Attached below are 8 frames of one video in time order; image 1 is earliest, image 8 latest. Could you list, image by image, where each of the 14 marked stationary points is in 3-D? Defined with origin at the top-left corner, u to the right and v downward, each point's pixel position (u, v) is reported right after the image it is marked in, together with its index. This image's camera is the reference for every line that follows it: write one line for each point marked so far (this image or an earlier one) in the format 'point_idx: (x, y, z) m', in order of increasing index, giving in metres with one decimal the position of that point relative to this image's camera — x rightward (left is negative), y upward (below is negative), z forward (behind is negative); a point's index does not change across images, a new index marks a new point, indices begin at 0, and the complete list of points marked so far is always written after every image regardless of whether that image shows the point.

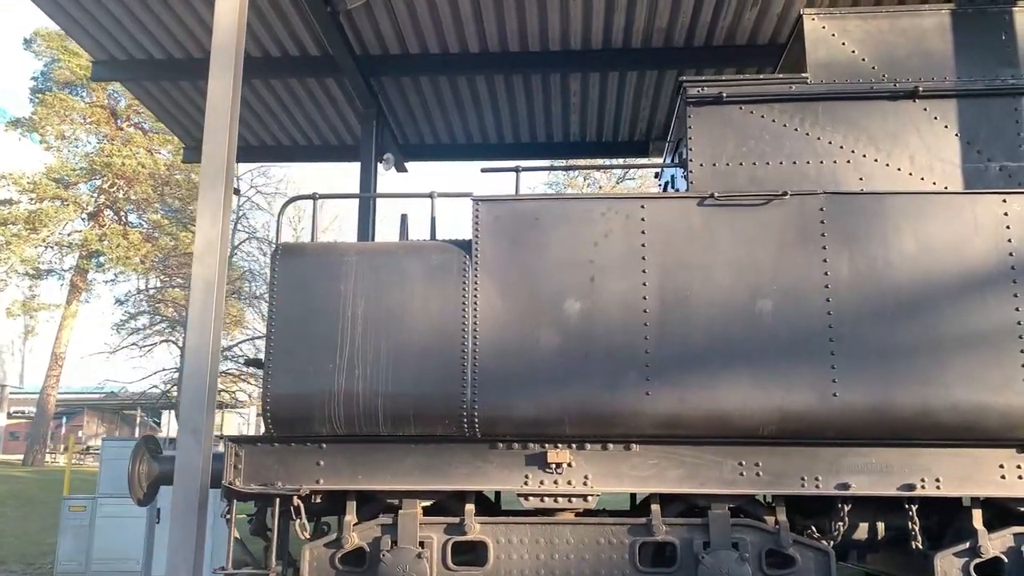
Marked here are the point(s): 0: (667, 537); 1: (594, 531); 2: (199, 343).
0: (+0.9, -1.4, +5.0) m
1: (+0.5, -1.4, +5.1) m
2: (-1.6, -0.3, +4.7) m
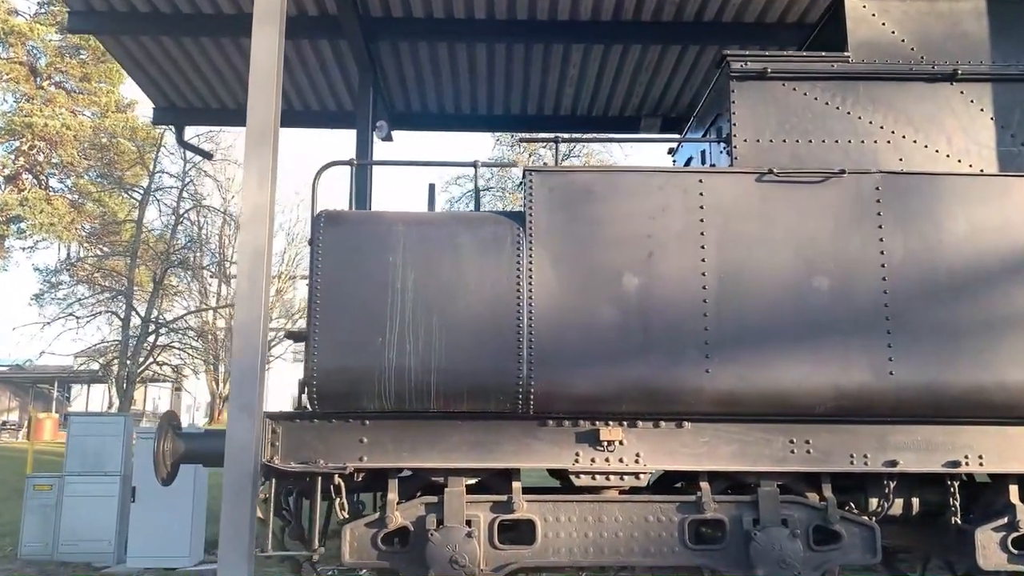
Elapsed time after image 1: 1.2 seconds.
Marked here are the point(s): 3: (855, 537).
0: (+1.2, -1.3, +5.0) m
1: (+0.7, -1.3, +5.0) m
2: (-1.3, -0.1, +4.4) m
3: (+1.9, -1.4, +5.0) m
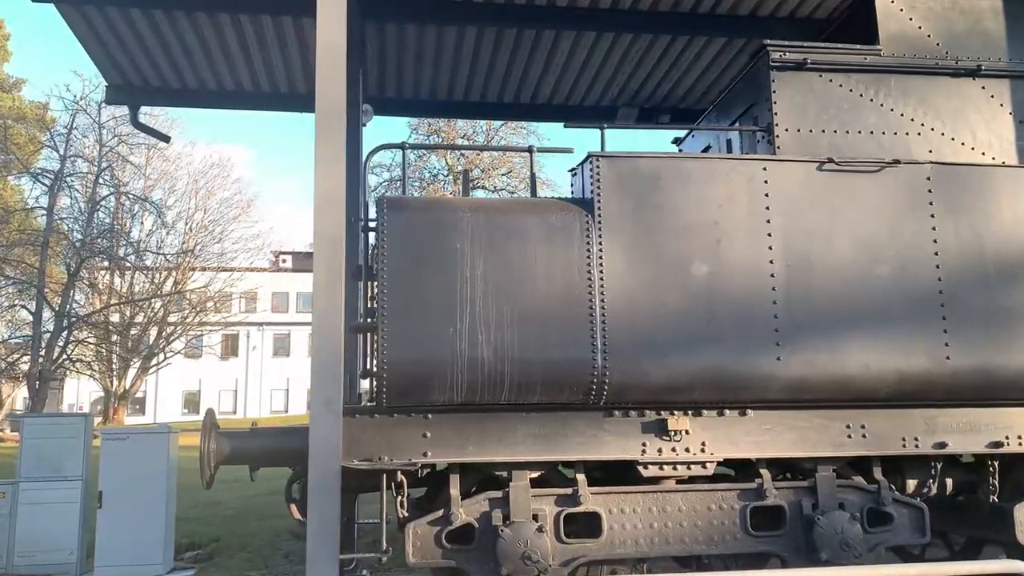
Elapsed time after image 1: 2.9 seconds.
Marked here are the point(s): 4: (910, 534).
0: (+1.5, -1.2, +5.0) m
1: (+1.1, -1.2, +5.0) m
2: (-0.9, -0.1, +4.2) m
3: (+2.3, -1.3, +5.2) m
4: (+2.3, -1.4, +5.1) m
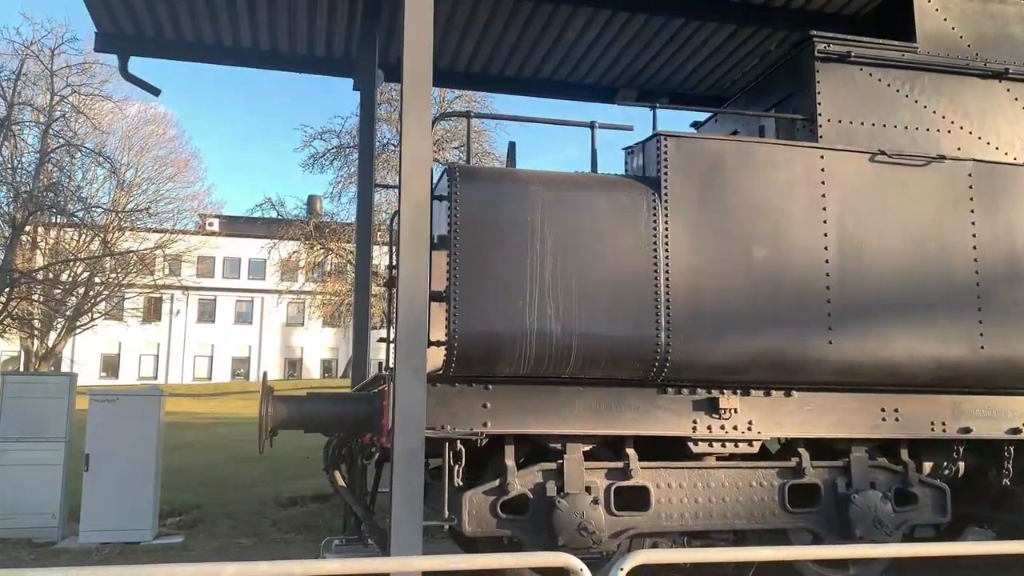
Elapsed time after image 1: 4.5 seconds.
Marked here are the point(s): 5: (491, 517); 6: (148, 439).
0: (+1.8, -1.1, +5.2) m
1: (+1.4, -1.1, +5.2) m
2: (-0.4, +0.1, +4.1) m
3: (+2.5, -1.3, +5.4) m
4: (+2.6, -1.4, +5.4) m
5: (-0.1, -1.2, +4.8) m
6: (-3.3, -1.4, +8.1) m
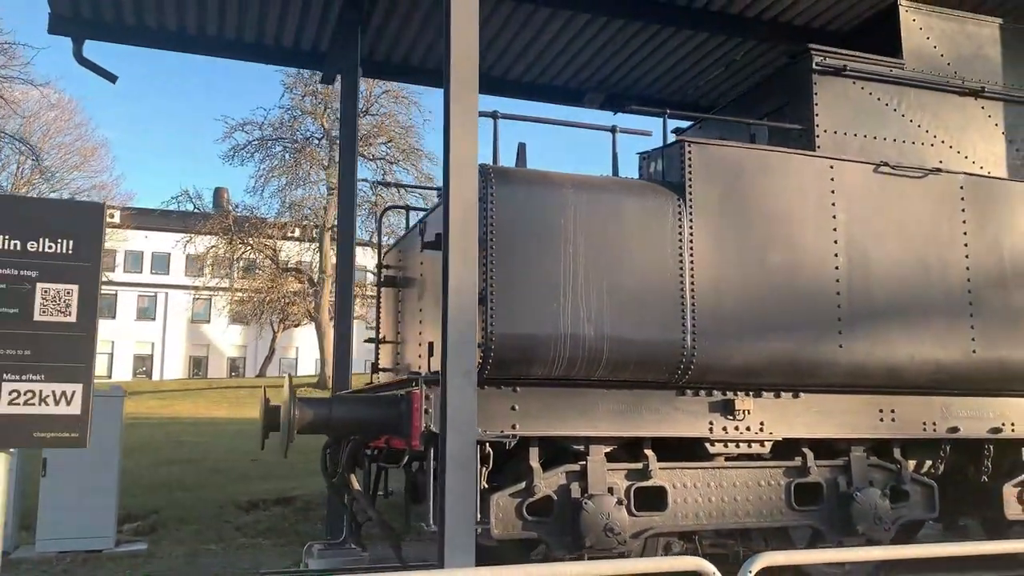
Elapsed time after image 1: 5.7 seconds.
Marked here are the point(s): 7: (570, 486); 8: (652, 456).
0: (+1.9, -1.2, +5.4) m
1: (+1.5, -1.1, +5.3) m
2: (-0.2, +0.1, +4.1) m
3: (+2.6, -1.3, +5.7) m
4: (+2.6, -1.4, +5.7) m
5: (0.0, -1.2, +4.8) m
6: (-3.5, -1.3, +7.7) m
7: (+0.3, -1.1, +4.9) m
8: (+0.8, -1.0, +5.0) m
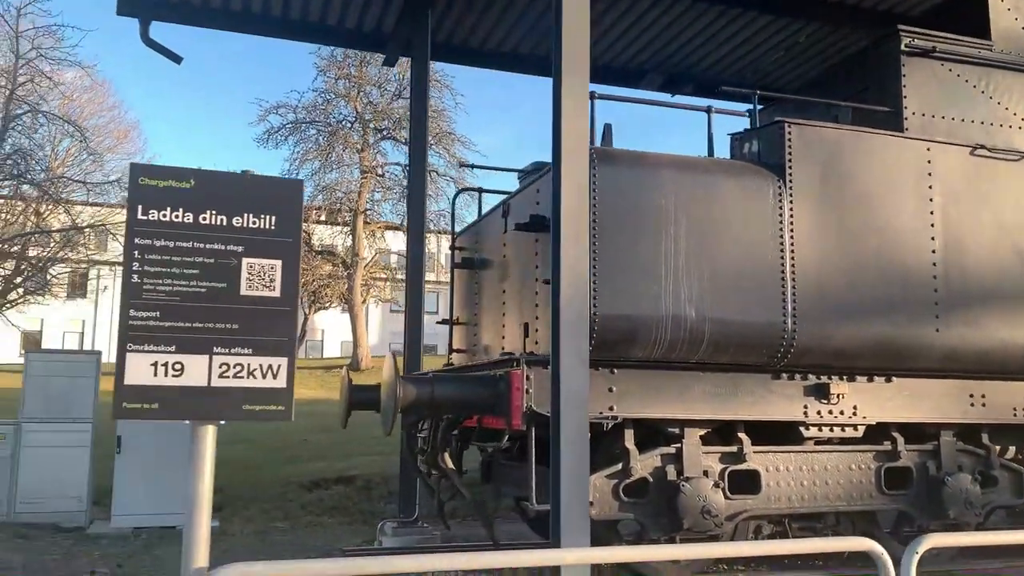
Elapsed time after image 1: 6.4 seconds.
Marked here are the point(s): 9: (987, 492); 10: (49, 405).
0: (+2.4, -1.1, +5.4) m
1: (+2.0, -1.0, +5.3) m
2: (+0.3, +0.2, +4.1) m
3: (+3.1, -1.2, +5.6) m
4: (+3.2, -1.3, +5.6) m
5: (+0.6, -1.1, +4.8) m
6: (-2.9, -1.1, +7.8) m
7: (+0.8, -1.0, +4.9) m
8: (+1.3, -0.9, +5.0) m
9: (+3.0, -1.3, +5.6) m
10: (-4.0, -1.0, +7.7) m
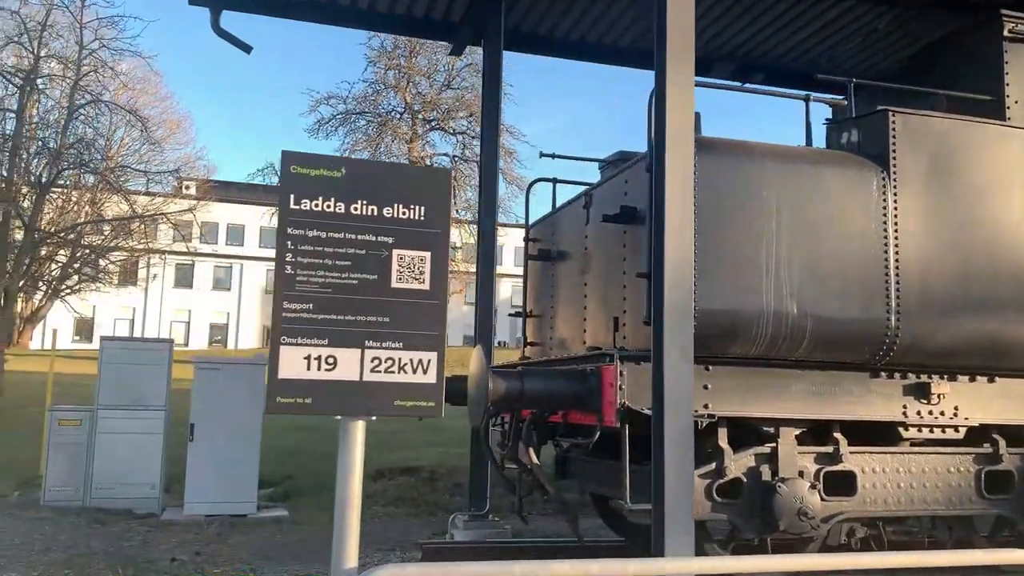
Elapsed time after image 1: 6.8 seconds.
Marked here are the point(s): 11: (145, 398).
0: (+2.9, -1.0, +5.2) m
1: (+2.5, -1.0, +5.1) m
2: (+0.8, +0.2, +3.9) m
3: (+3.7, -1.2, +5.4) m
4: (+3.7, -1.3, +5.4) m
5: (+1.0, -1.1, +4.7) m
6: (-2.3, -1.1, +7.8) m
7: (+1.3, -1.0, +4.7) m
8: (+1.8, -0.8, +4.9) m
9: (+3.5, -1.3, +5.3) m
10: (-3.4, -0.9, +7.8) m
11: (-3.2, -1.0, +7.8) m
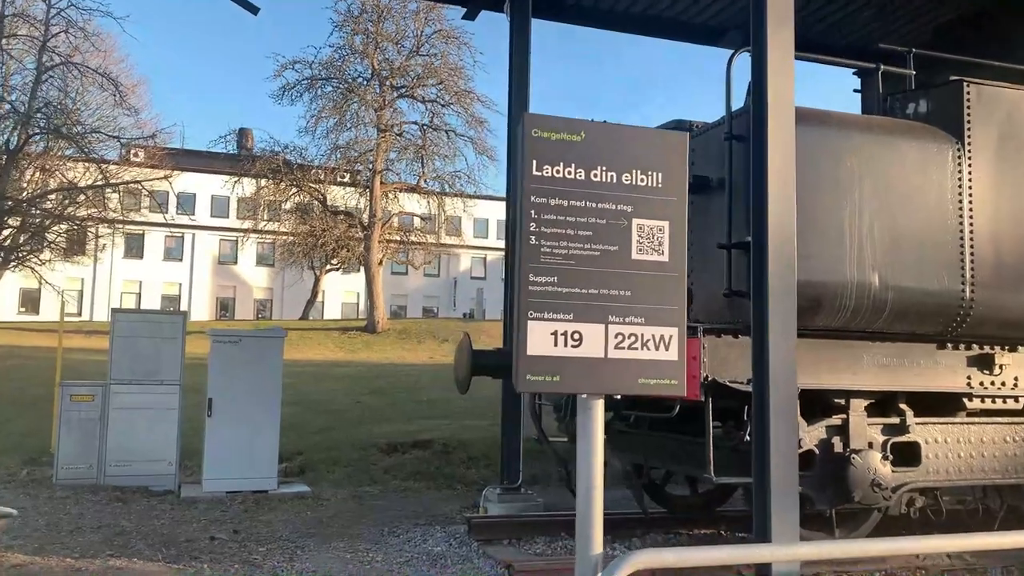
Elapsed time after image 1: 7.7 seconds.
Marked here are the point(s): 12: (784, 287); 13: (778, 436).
0: (+3.3, -0.9, +5.3) m
1: (+2.9, -0.8, +5.2) m
2: (+1.2, +0.3, +3.9) m
3: (+4.0, -1.0, +5.5) m
4: (+4.0, -1.1, +5.5) m
5: (+1.4, -1.0, +4.6) m
6: (-2.1, -0.8, +7.6) m
7: (+1.7, -0.8, +4.7) m
8: (+2.2, -0.7, +4.9) m
9: (+3.8, -1.1, +5.4) m
10: (-3.2, -0.7, +7.5) m
11: (-3.0, -0.7, +7.5) m
12: (+1.2, 0.0, +3.8) m
13: (+1.1, -0.6, +3.8) m
